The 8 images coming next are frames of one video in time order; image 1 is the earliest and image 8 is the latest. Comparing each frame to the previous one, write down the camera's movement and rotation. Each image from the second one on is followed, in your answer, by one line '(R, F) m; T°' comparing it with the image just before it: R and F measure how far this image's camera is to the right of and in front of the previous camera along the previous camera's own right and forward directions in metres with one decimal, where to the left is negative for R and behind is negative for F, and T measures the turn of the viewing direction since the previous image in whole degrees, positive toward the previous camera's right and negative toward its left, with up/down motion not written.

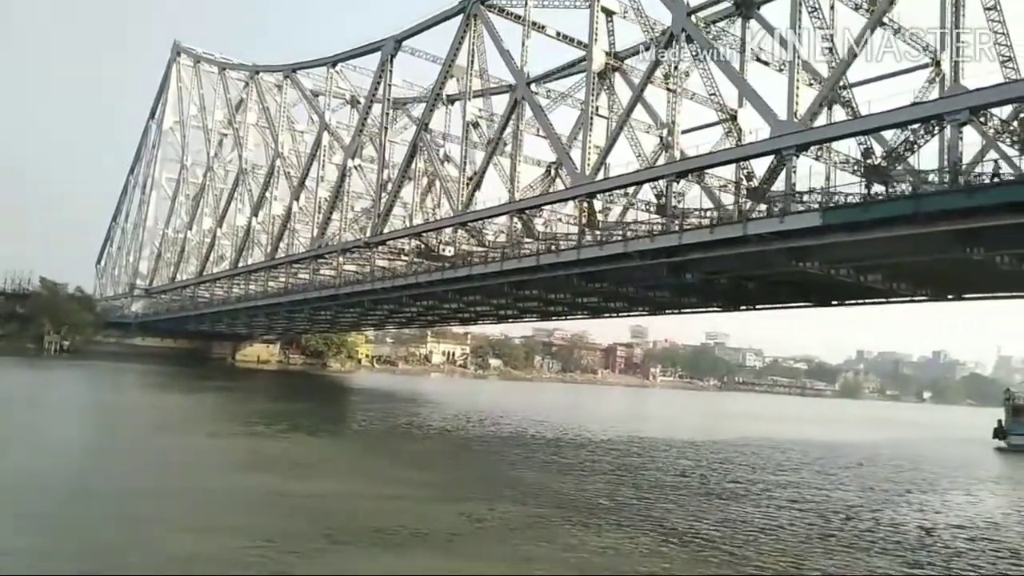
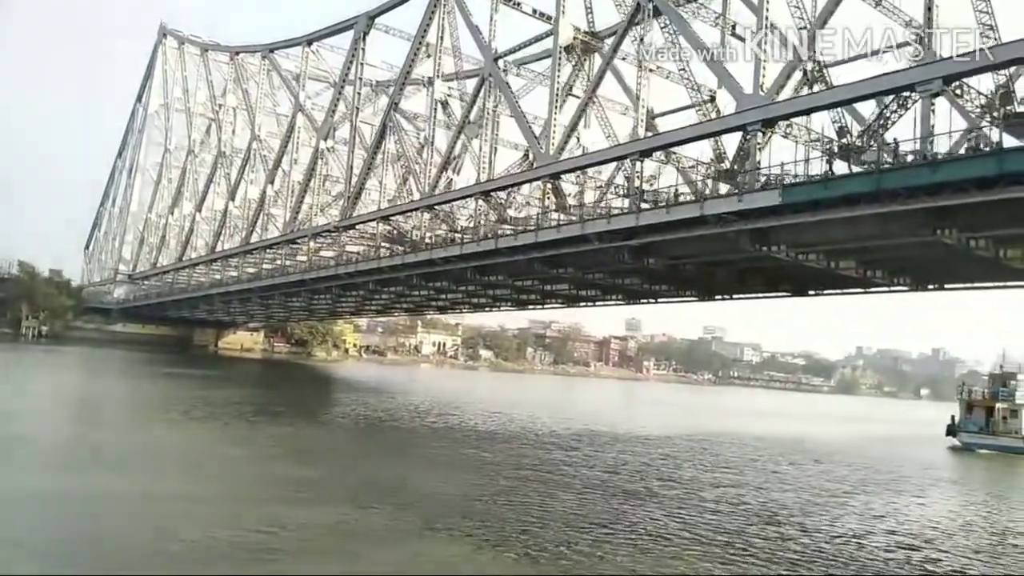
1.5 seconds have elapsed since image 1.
(+1.9, +1.5) m; 0°
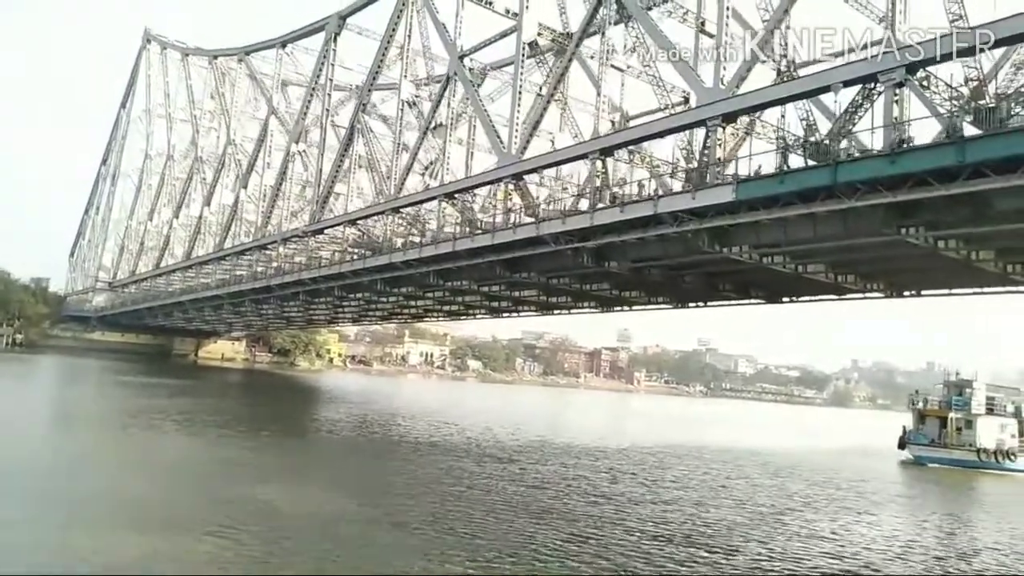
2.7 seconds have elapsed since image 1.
(+1.6, +1.3) m; 0°
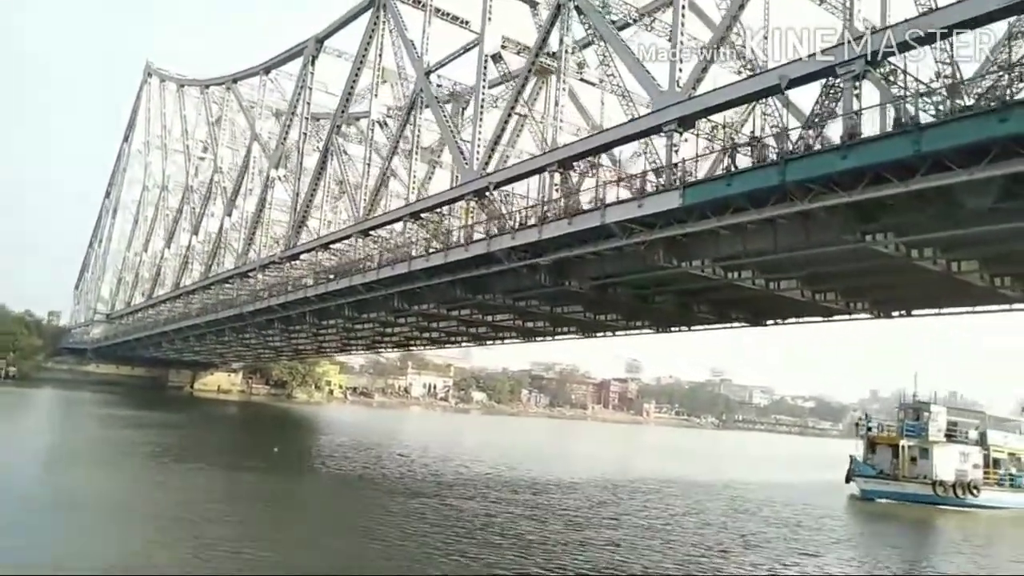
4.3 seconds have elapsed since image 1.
(+2.1, +1.7) m; -1°
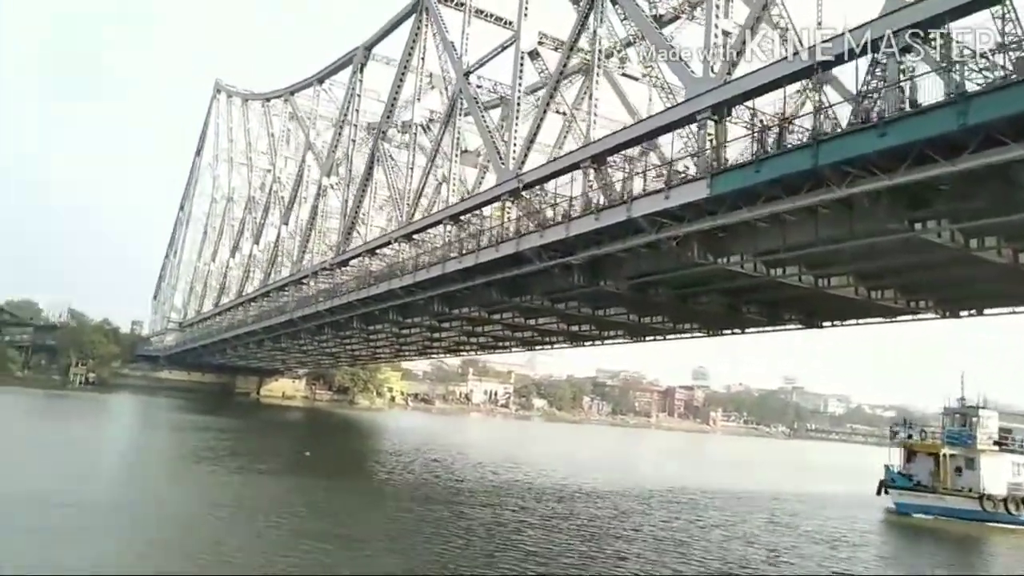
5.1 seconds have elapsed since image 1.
(+1.1, +0.8) m; -5°
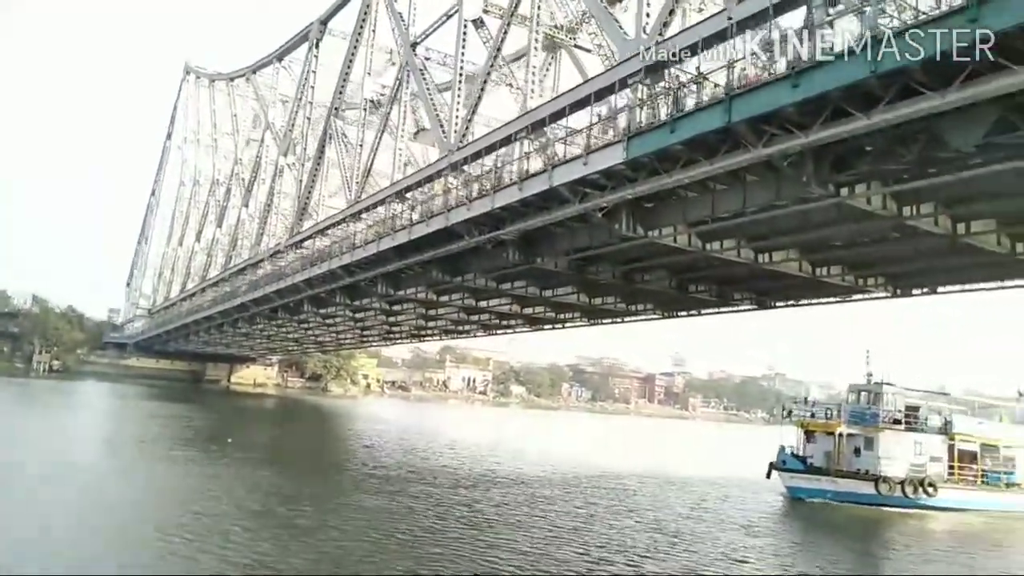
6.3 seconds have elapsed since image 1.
(+1.7, +1.1) m; +1°
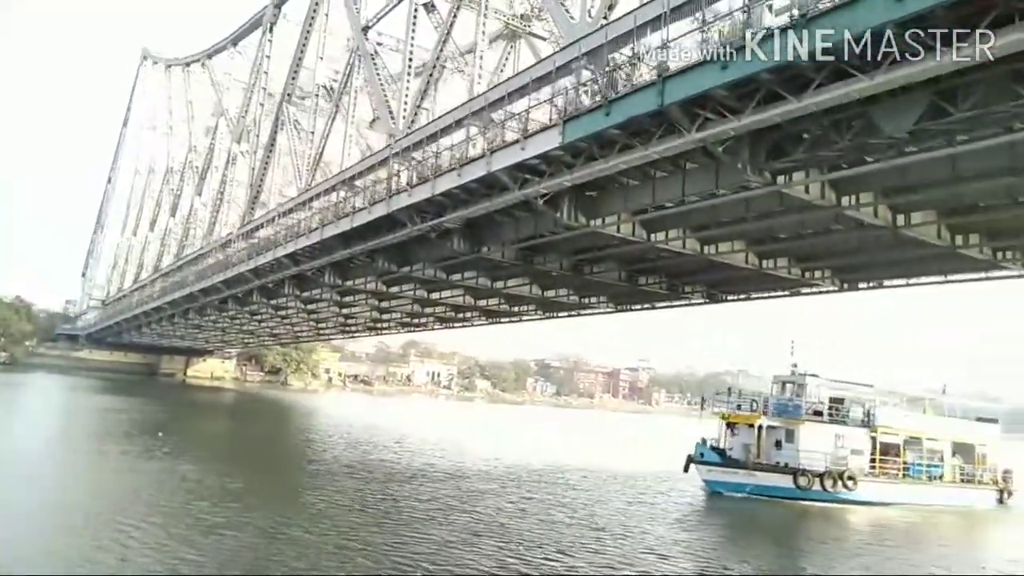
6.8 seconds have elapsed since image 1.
(+0.8, +0.5) m; +2°
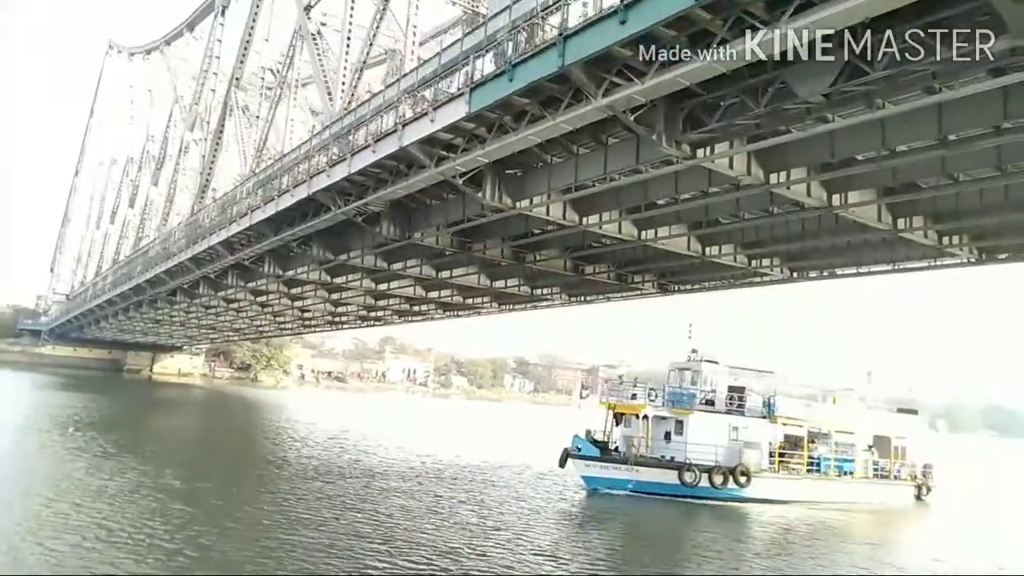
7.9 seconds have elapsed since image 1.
(+1.5, +1.1) m; +1°
